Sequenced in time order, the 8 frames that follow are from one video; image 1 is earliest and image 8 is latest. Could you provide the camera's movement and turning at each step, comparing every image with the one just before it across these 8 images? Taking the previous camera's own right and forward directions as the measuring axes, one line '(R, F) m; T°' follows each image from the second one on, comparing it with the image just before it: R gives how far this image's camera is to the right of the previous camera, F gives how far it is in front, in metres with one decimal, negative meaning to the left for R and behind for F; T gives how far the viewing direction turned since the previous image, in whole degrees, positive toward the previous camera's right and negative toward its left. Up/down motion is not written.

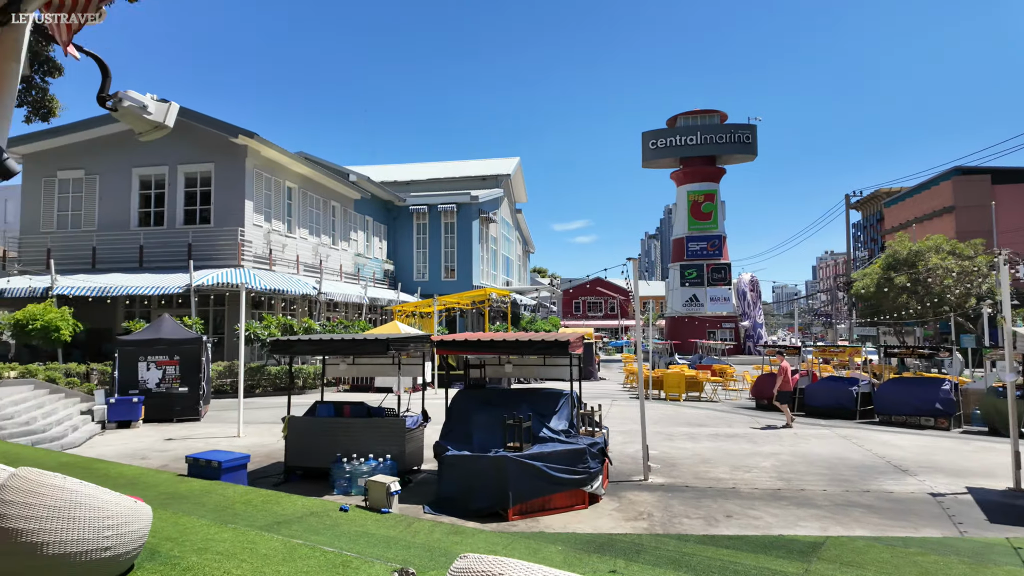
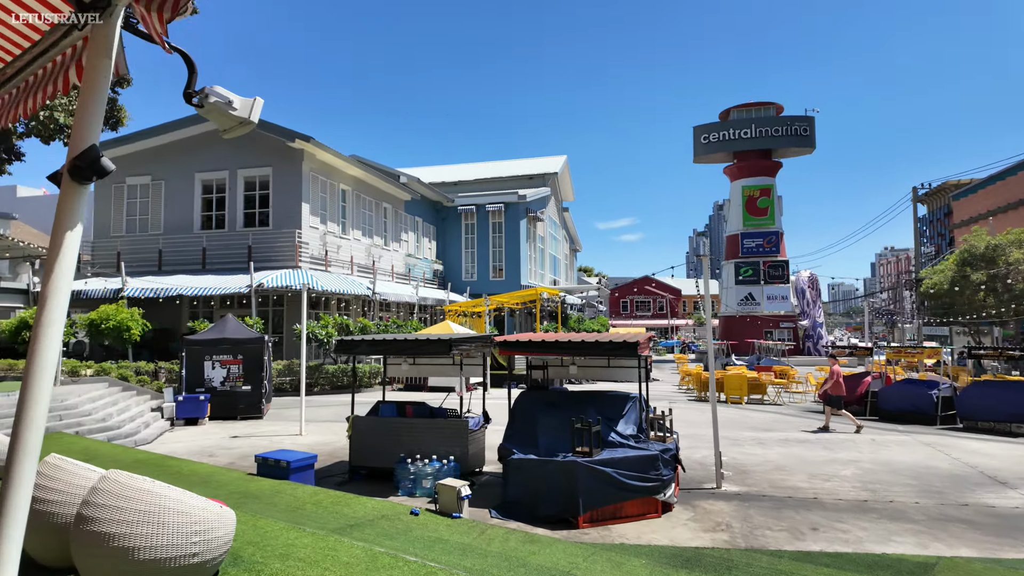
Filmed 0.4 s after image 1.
(-0.3, +0.2) m; -4°
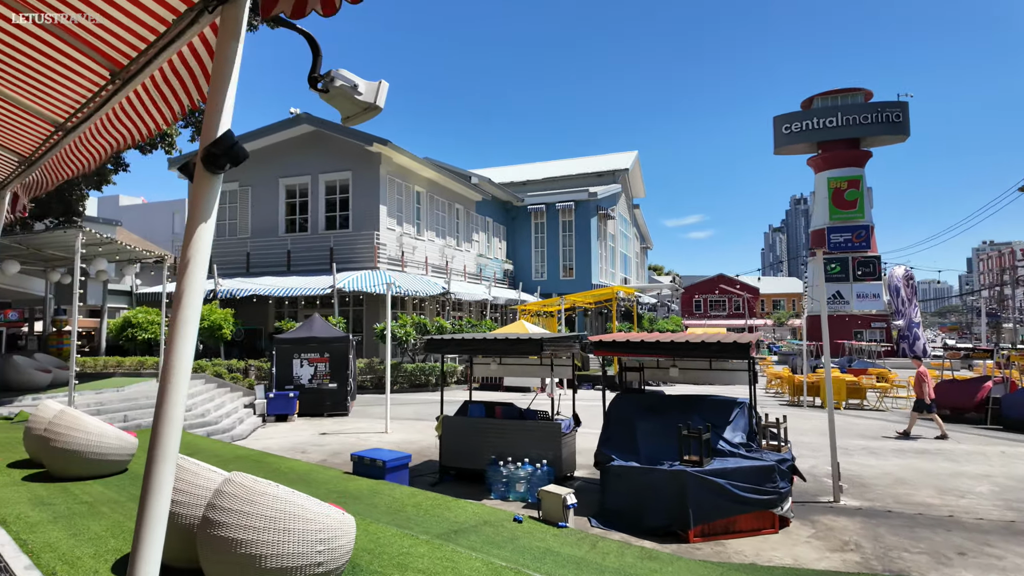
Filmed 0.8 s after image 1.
(-0.4, +0.3) m; -6°
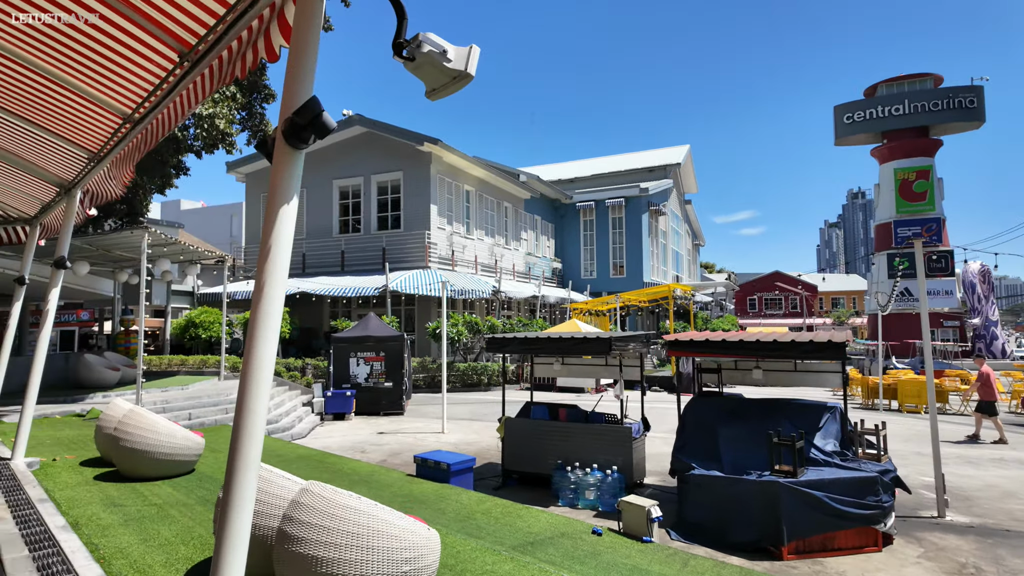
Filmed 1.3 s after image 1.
(-0.3, +0.4) m; -4°
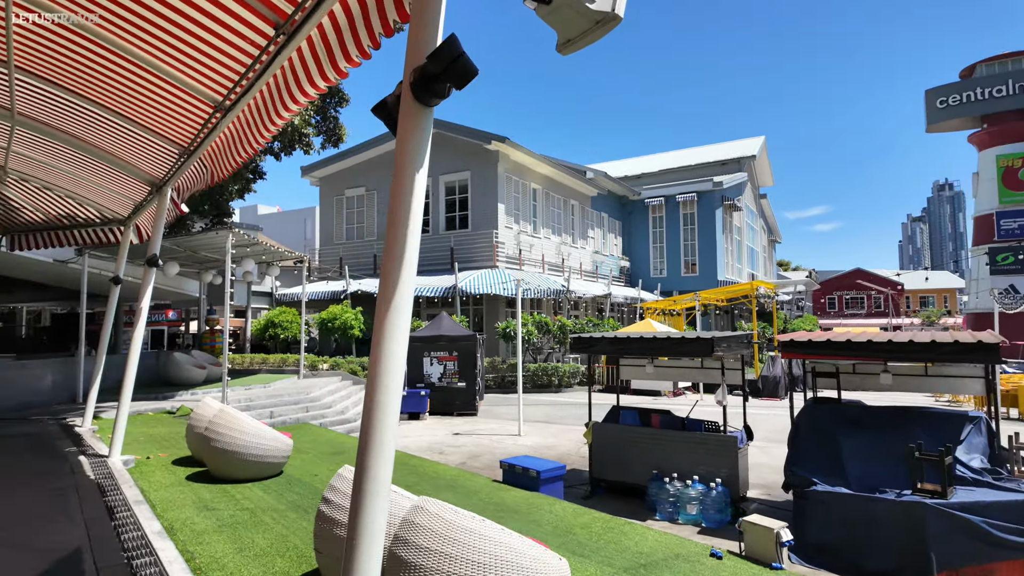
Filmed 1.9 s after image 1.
(-0.4, +0.4) m; -6°
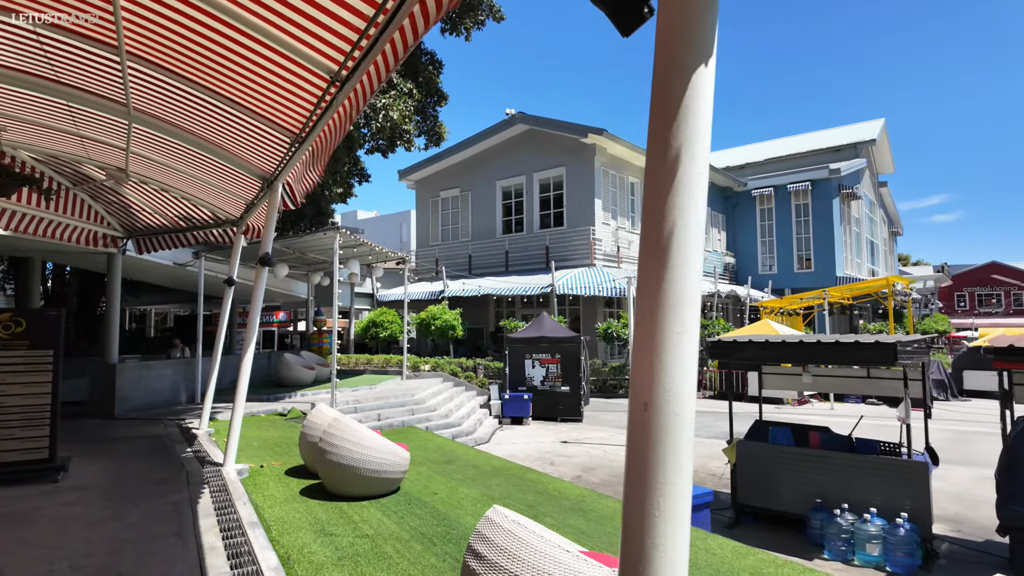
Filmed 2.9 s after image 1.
(-0.5, +0.8) m; -8°
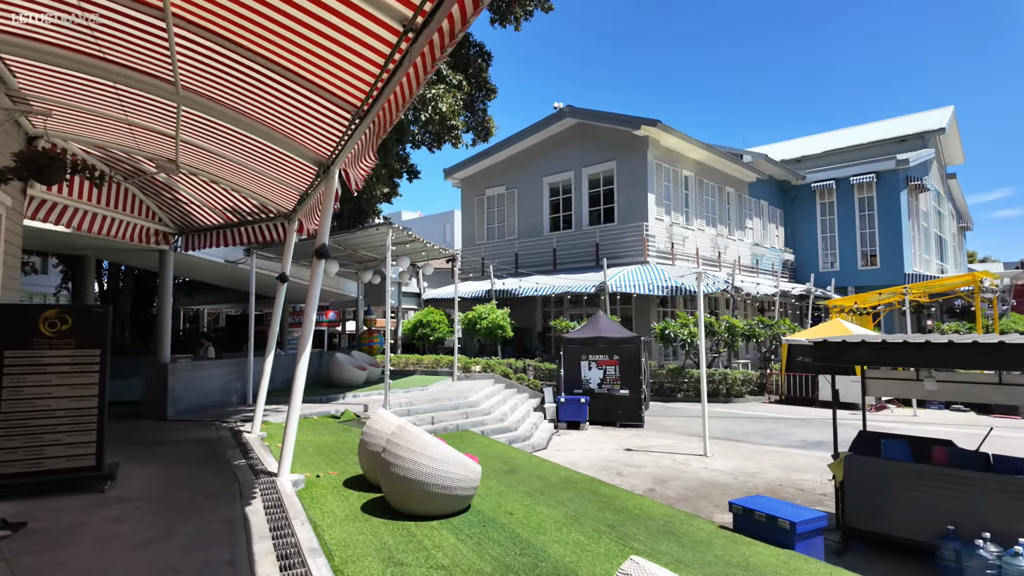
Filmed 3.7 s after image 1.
(-0.4, +0.6) m; -4°
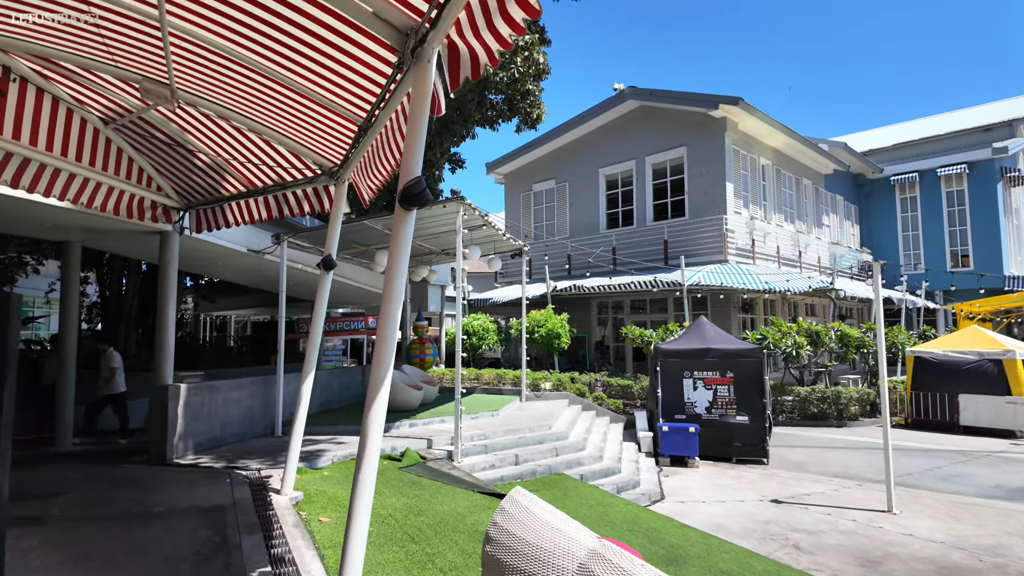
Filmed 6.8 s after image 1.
(-1.2, +2.7) m; -2°
